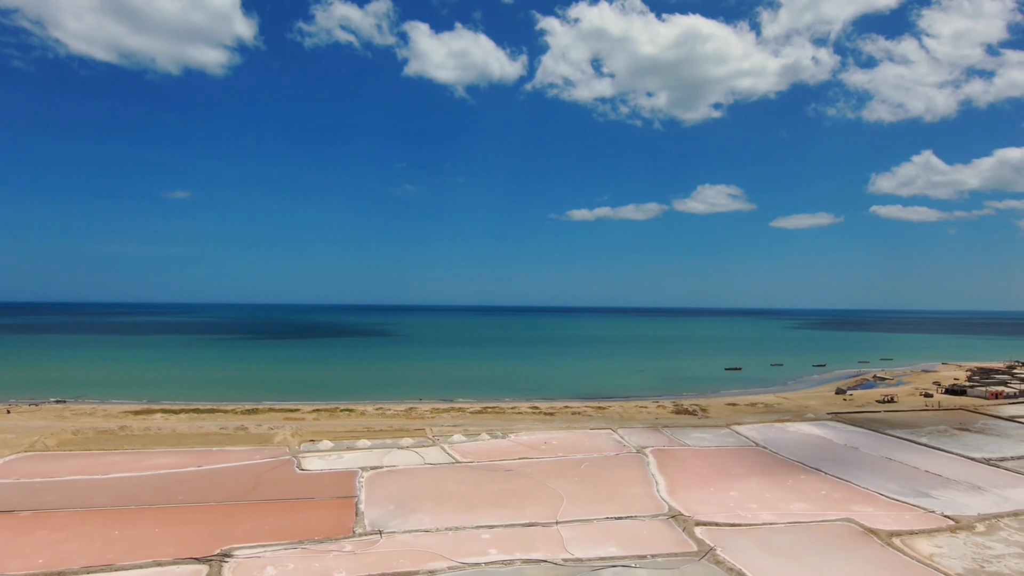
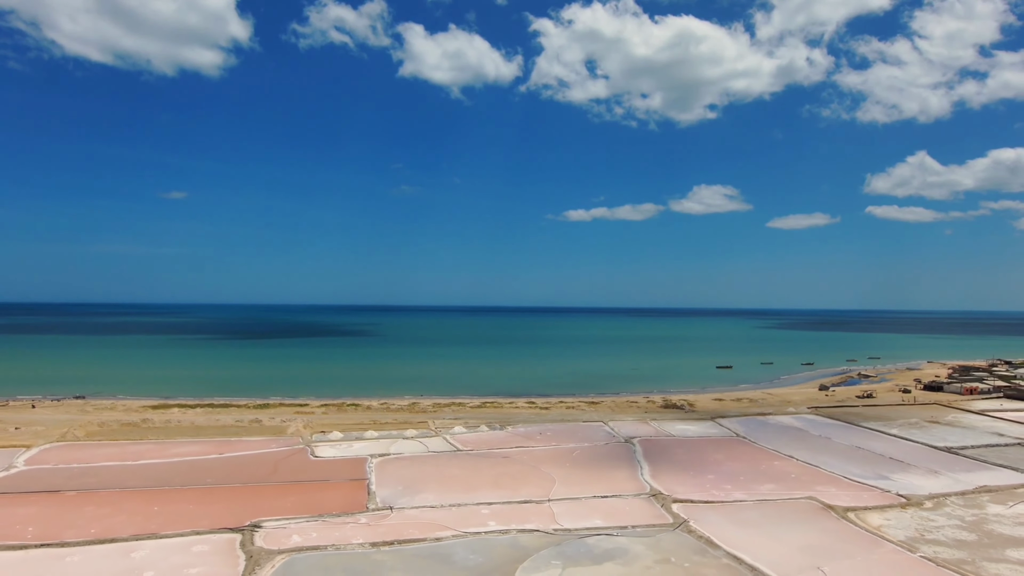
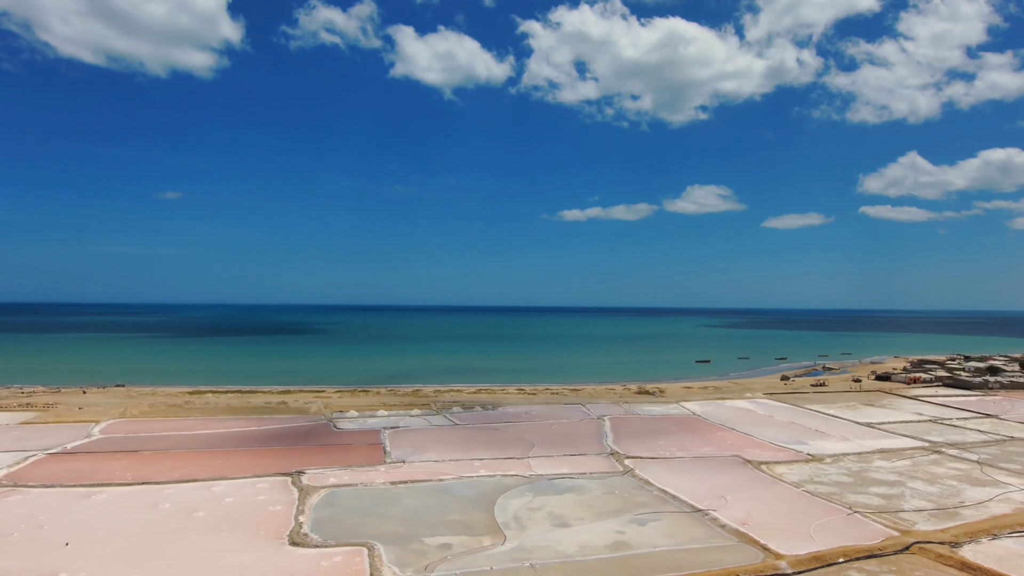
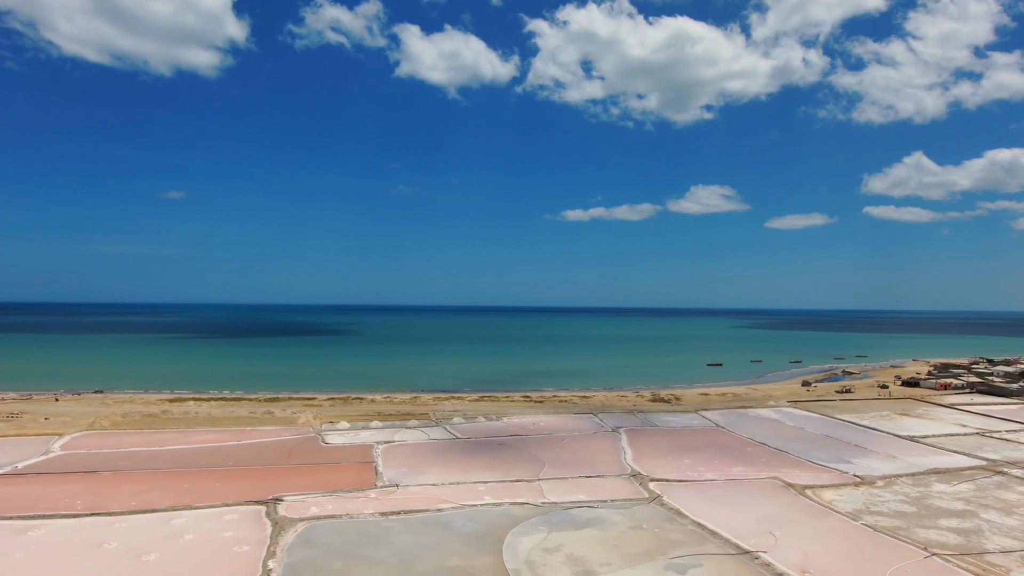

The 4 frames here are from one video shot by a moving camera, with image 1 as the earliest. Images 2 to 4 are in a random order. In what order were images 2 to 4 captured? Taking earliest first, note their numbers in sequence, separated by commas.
2, 4, 3
